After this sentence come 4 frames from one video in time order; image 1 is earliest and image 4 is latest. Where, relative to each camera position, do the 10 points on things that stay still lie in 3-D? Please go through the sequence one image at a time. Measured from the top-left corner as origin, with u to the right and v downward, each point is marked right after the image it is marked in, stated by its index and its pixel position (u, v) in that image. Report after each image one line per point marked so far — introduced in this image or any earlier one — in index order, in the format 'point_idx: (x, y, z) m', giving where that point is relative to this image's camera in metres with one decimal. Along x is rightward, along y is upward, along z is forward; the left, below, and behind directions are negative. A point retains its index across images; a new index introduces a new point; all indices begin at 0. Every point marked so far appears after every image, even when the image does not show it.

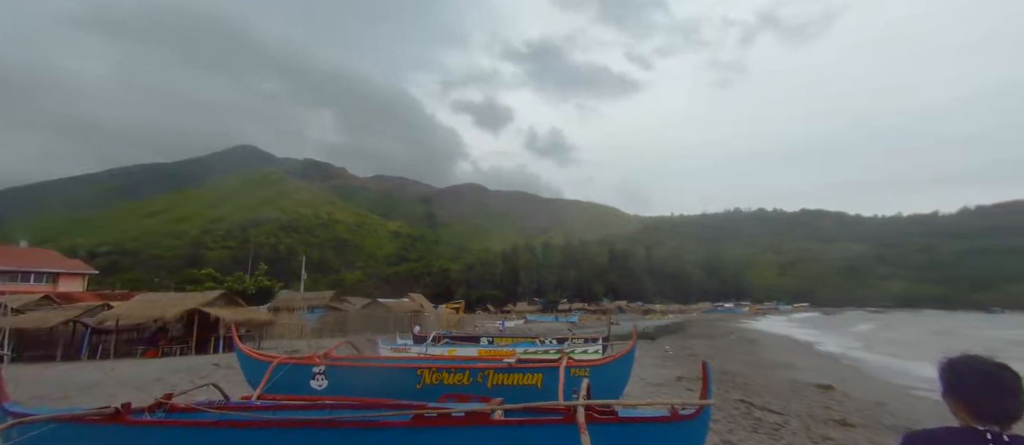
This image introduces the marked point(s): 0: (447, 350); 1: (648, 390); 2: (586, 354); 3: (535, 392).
0: (-2.1, -4.2, +15.1) m
1: (+4.8, -5.8, +16.2) m
2: (+2.8, -4.8, +16.8) m
3: (+0.6, -4.0, +10.8) m
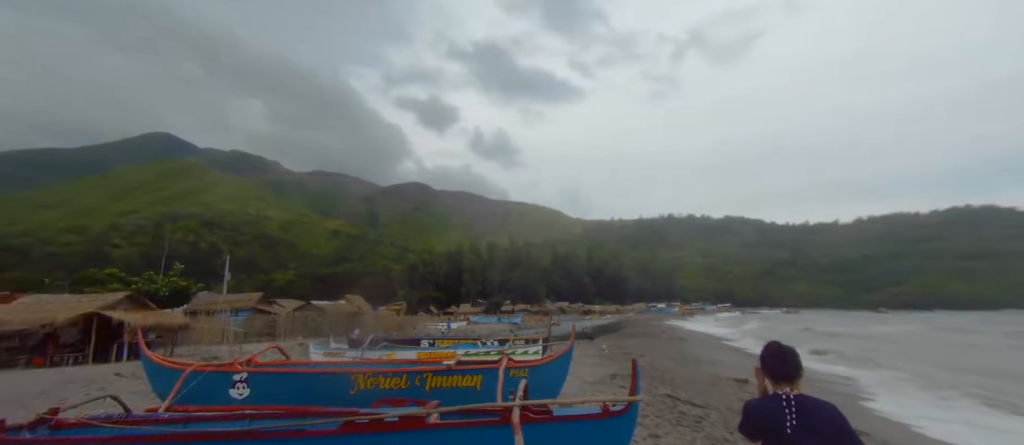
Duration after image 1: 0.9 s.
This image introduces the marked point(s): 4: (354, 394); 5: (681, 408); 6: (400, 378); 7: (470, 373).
0: (-4.1, -4.2, +14.7) m
1: (+2.6, -6.0, +16.6) m
2: (+0.6, -4.9, +17.0) m
3: (-0.9, -4.0, +10.8) m
4: (-3.3, -3.6, +9.5) m
5: (+5.2, -5.6, +13.9) m
6: (-2.3, -3.3, +9.7) m
7: (-0.9, -3.5, +10.6) m
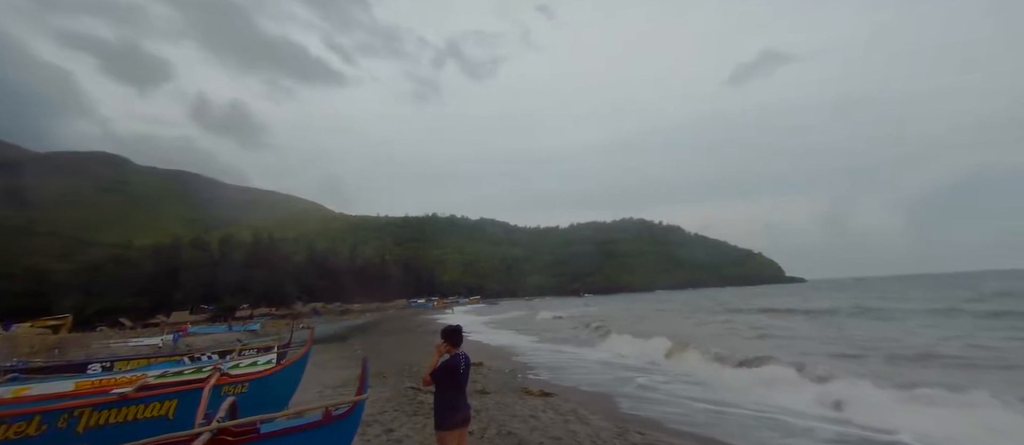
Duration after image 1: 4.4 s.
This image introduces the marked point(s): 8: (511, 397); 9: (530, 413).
0: (-11.3, -3.7, +10.3) m
1: (-6.4, -5.7, +15.2) m
2: (-8.4, -4.6, +14.6) m
3: (-6.6, -3.7, +8.4) m
4: (-8.1, -3.2, +6.1) m
5: (-2.9, -5.4, +14.1) m
6: (-7.4, -3.0, +6.8) m
7: (-6.5, -3.2, +8.3) m
8: (0.0, -5.0, +13.2) m
9: (+0.5, -4.7, +11.3) m
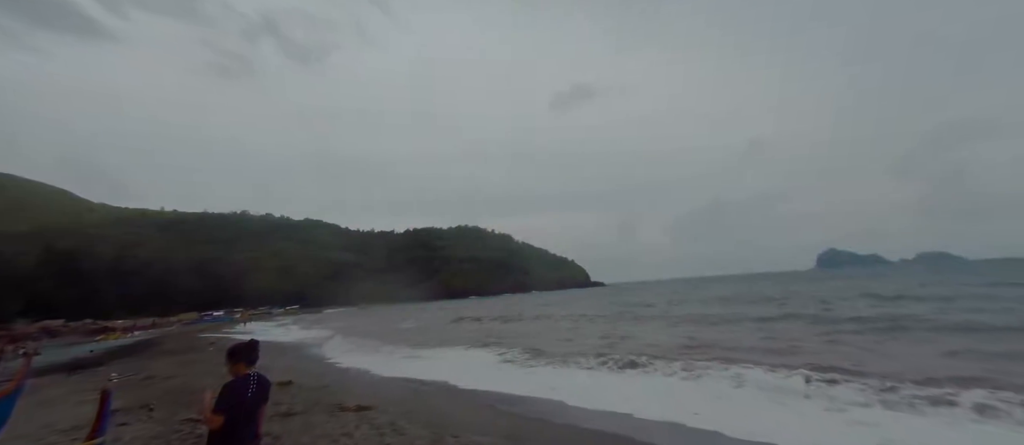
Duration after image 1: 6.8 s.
0: (-14.4, -3.2, +4.9) m
1: (-11.6, -5.4, +11.2) m
2: (-13.1, -4.2, +10.0) m
3: (-9.3, -3.3, +4.8) m
4: (-9.8, -2.8, +2.2) m
5: (-7.9, -5.2, +11.4) m
6: (-9.4, -2.6, +3.0) m
7: (-9.2, -2.8, +4.7) m
8: (-4.9, -4.9, +11.6) m
9: (-3.7, -4.6, +10.0) m
